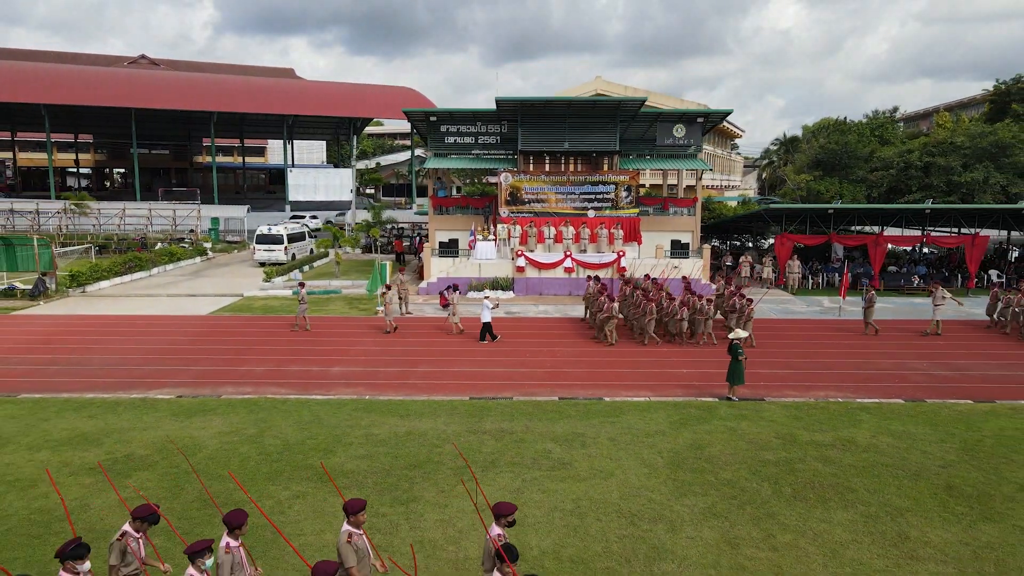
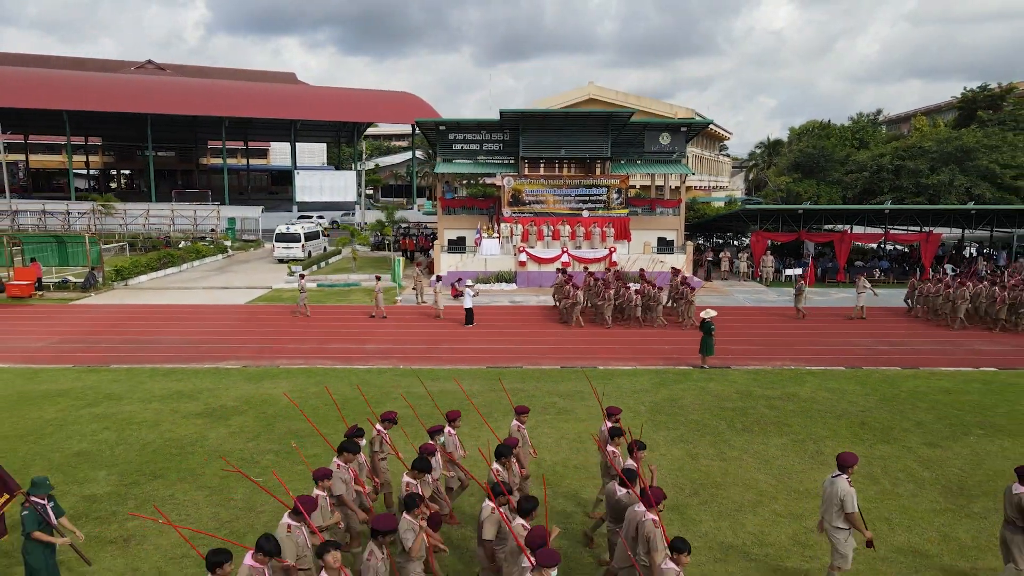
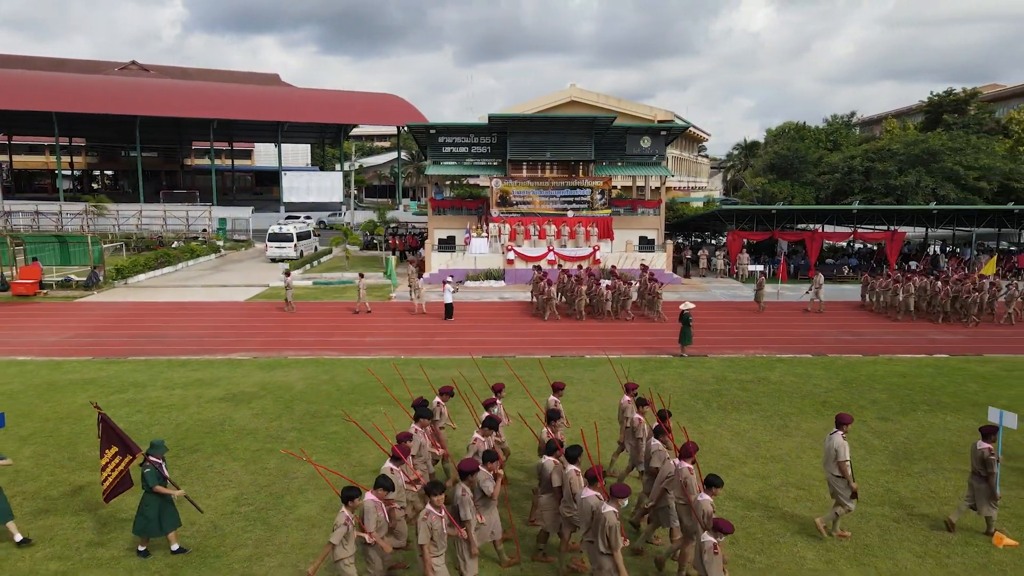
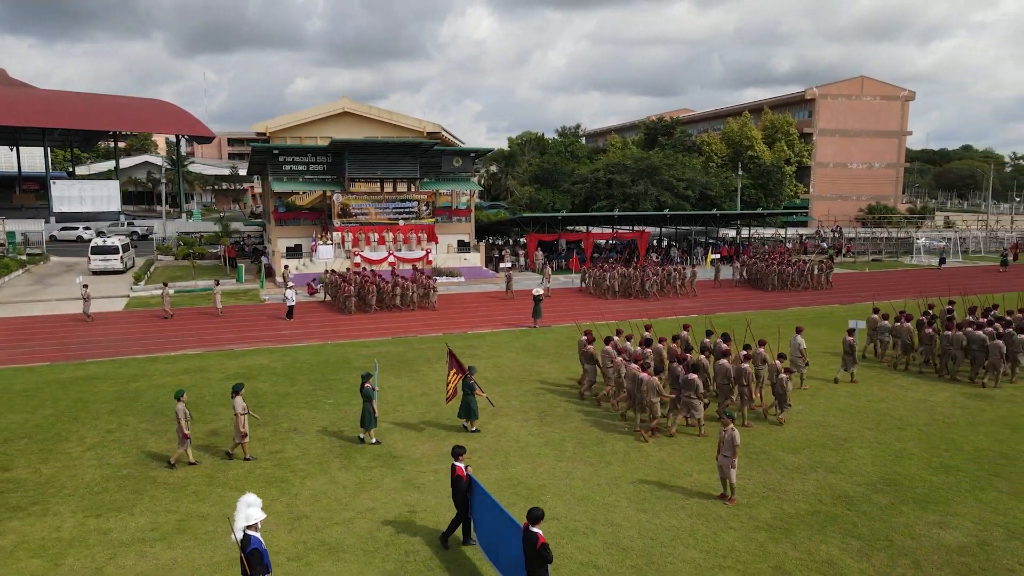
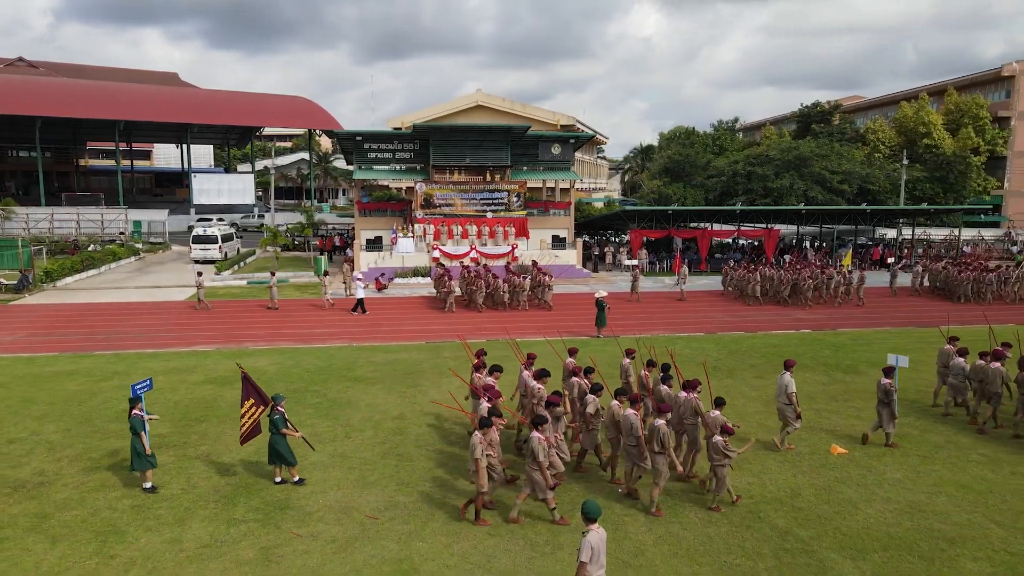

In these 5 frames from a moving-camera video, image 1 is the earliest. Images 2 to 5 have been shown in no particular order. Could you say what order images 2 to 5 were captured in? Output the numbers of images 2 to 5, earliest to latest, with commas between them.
2, 3, 5, 4
